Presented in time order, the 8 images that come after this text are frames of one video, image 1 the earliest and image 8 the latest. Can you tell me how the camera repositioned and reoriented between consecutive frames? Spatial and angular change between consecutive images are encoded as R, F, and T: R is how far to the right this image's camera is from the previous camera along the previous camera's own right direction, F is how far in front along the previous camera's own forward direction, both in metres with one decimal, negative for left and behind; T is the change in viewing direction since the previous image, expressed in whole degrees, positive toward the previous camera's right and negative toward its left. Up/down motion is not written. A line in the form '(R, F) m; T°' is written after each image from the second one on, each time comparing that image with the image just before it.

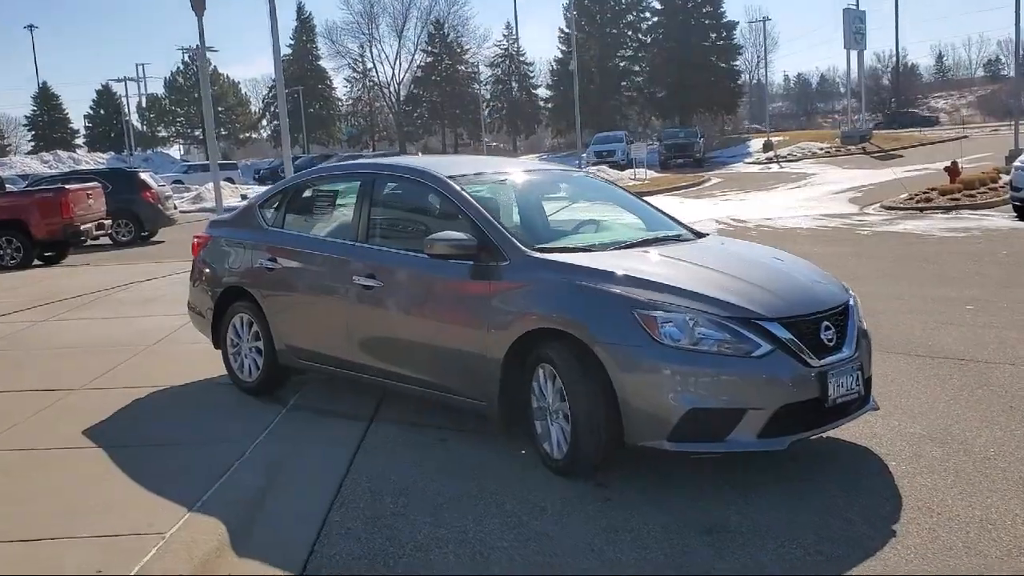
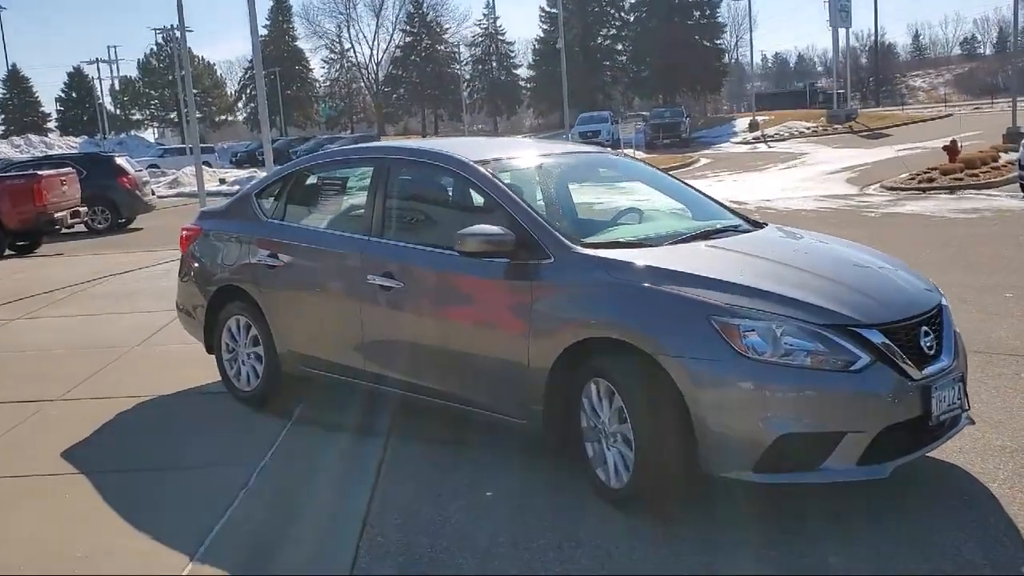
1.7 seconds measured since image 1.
(-0.3, +0.7) m; +1°
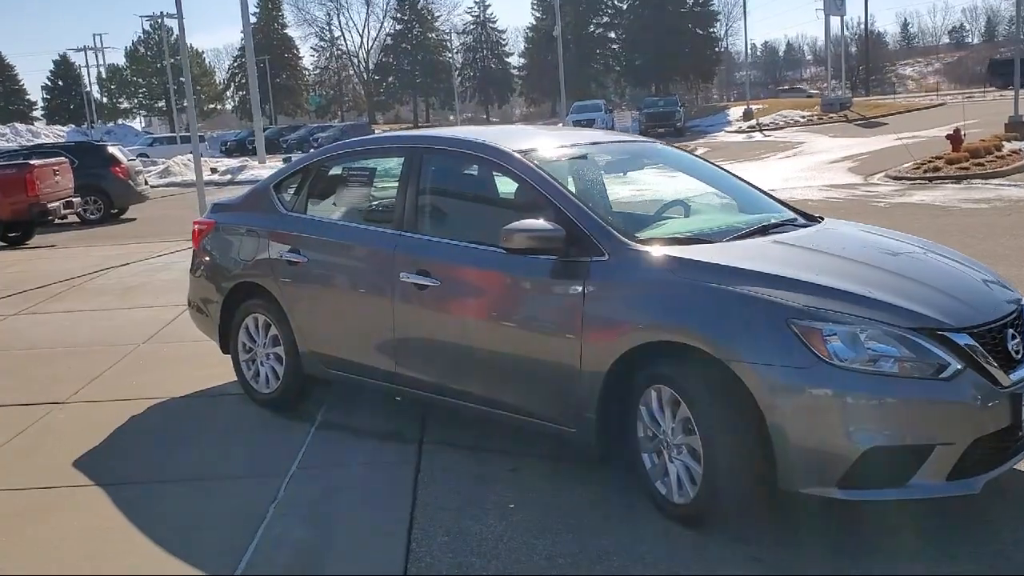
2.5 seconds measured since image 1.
(-0.3, +0.3) m; +1°
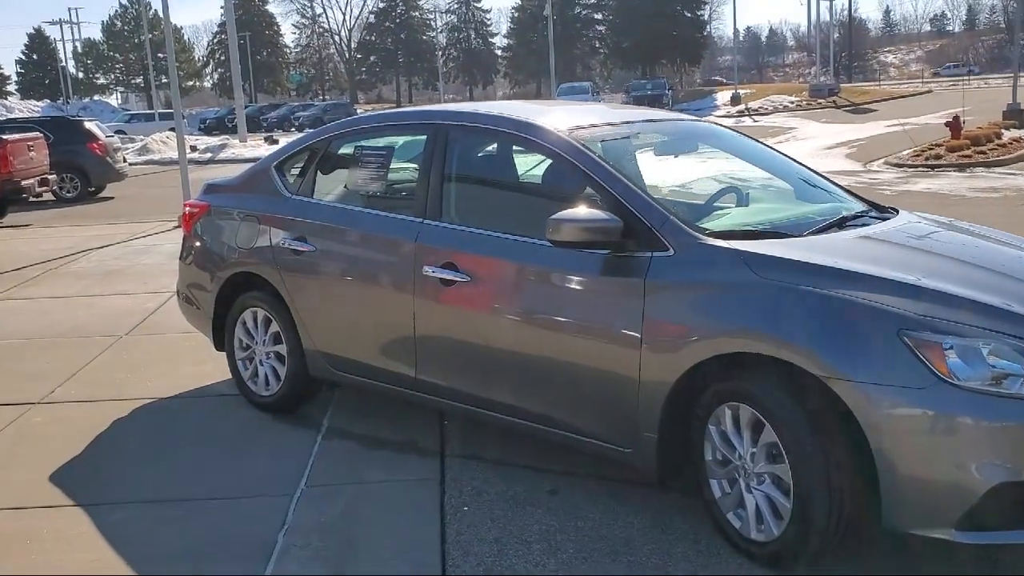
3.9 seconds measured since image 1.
(-0.3, +0.6) m; +1°
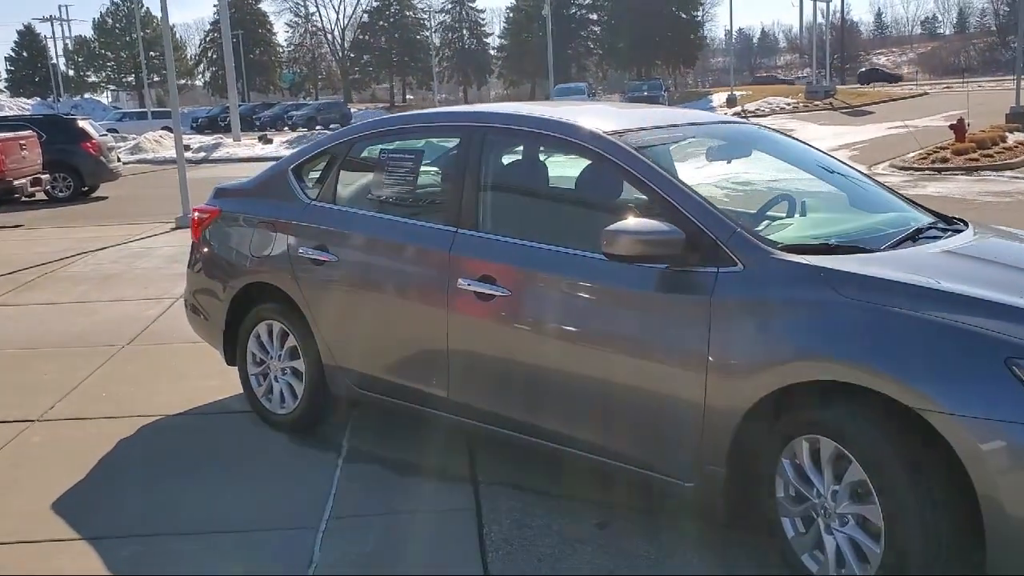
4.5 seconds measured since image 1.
(-0.2, +0.3) m; +1°
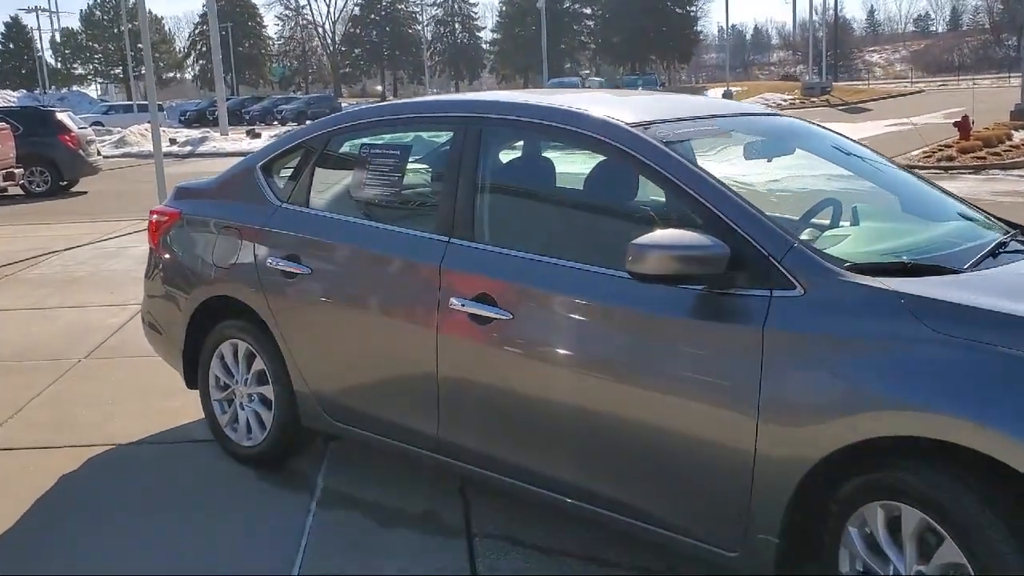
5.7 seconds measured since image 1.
(0.0, +0.6) m; +1°
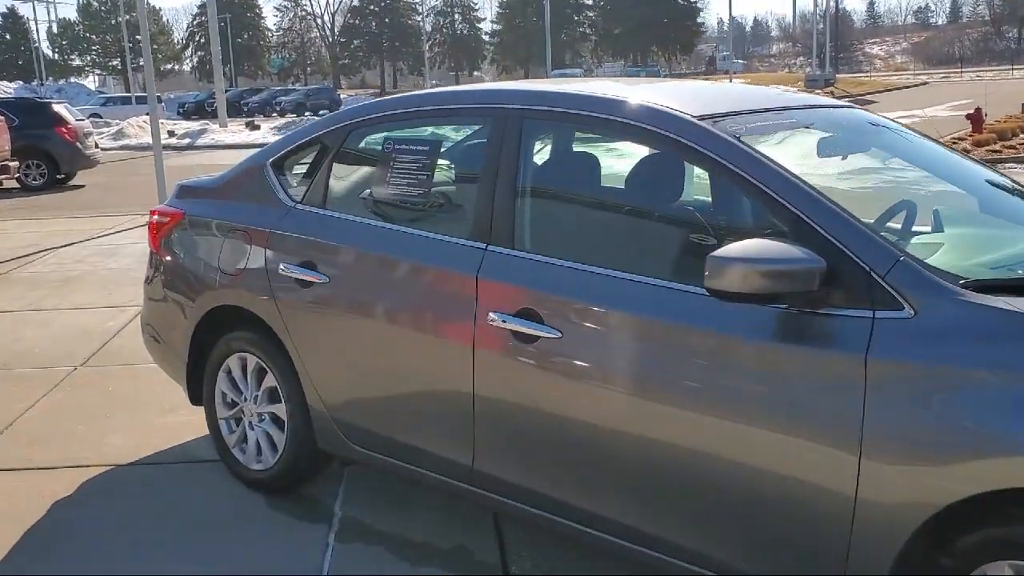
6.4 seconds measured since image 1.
(-0.1, +0.4) m; 0°
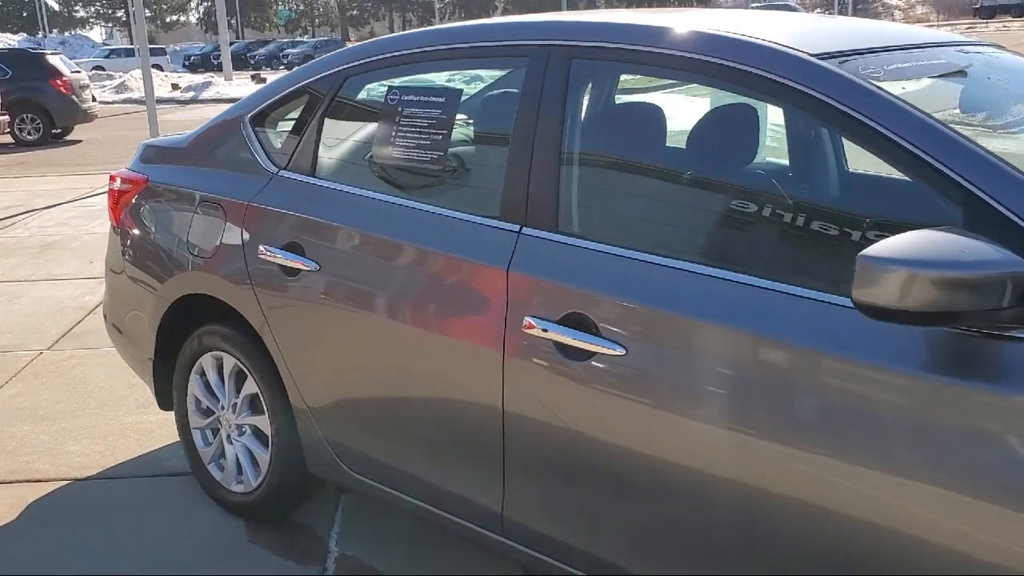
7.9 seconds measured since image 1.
(-0.1, +0.7) m; -1°
